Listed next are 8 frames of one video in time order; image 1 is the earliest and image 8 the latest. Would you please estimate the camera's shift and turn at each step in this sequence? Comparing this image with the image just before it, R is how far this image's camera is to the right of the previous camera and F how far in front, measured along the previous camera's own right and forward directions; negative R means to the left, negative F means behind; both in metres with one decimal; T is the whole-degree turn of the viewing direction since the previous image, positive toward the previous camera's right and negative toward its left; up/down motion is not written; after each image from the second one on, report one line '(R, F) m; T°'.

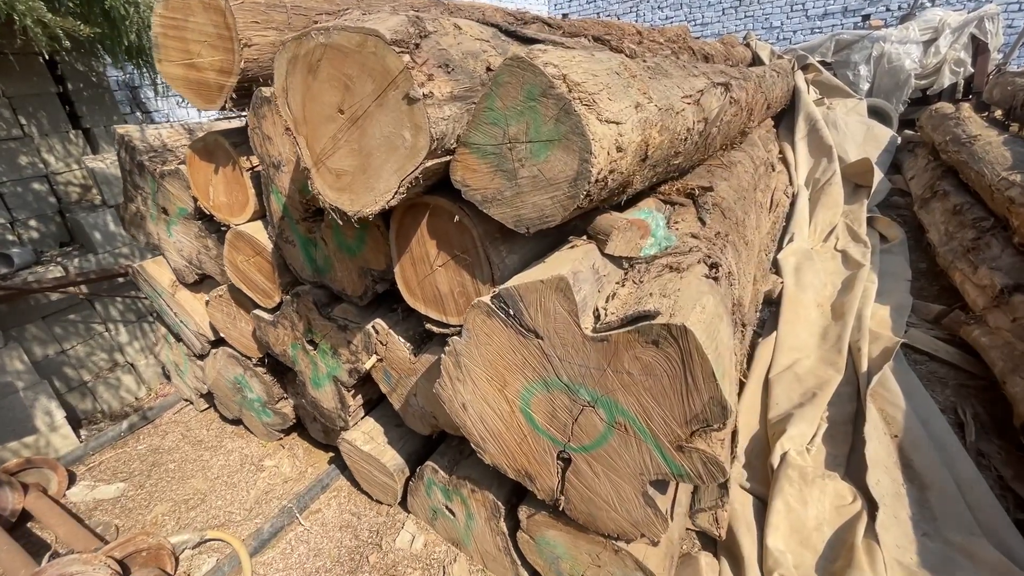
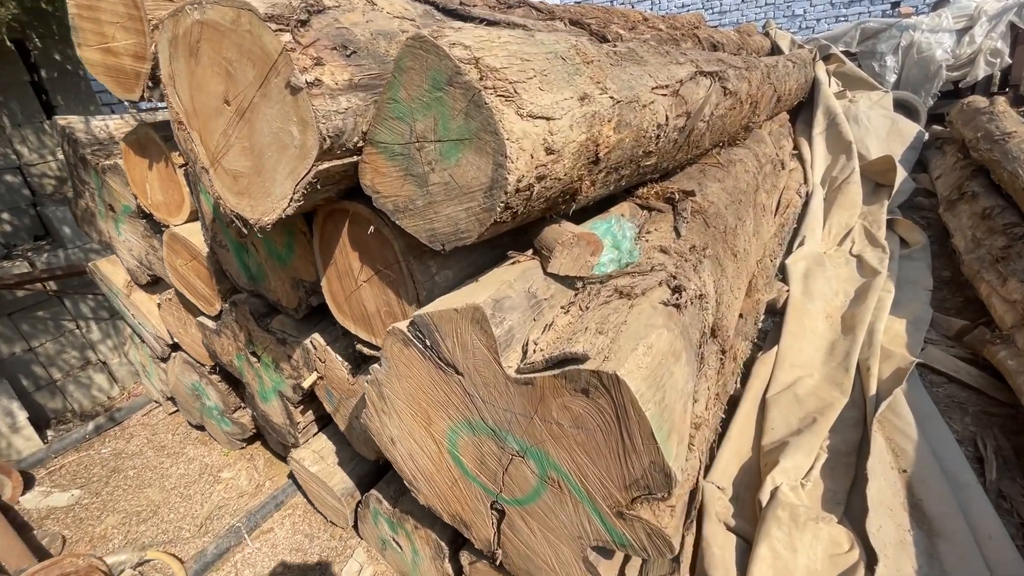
(+0.3, +0.2) m; -2°
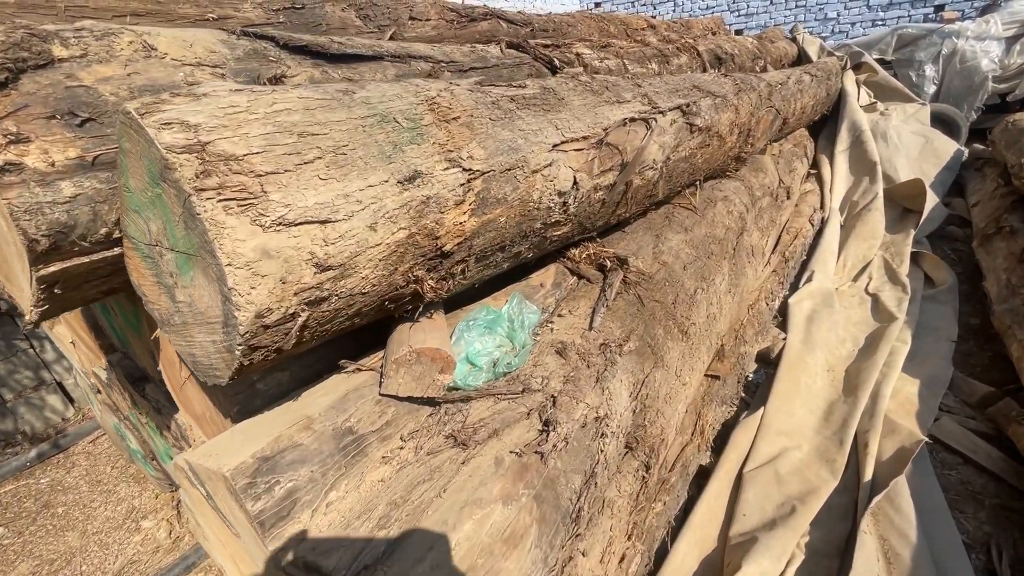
(+0.4, +0.3) m; -3°
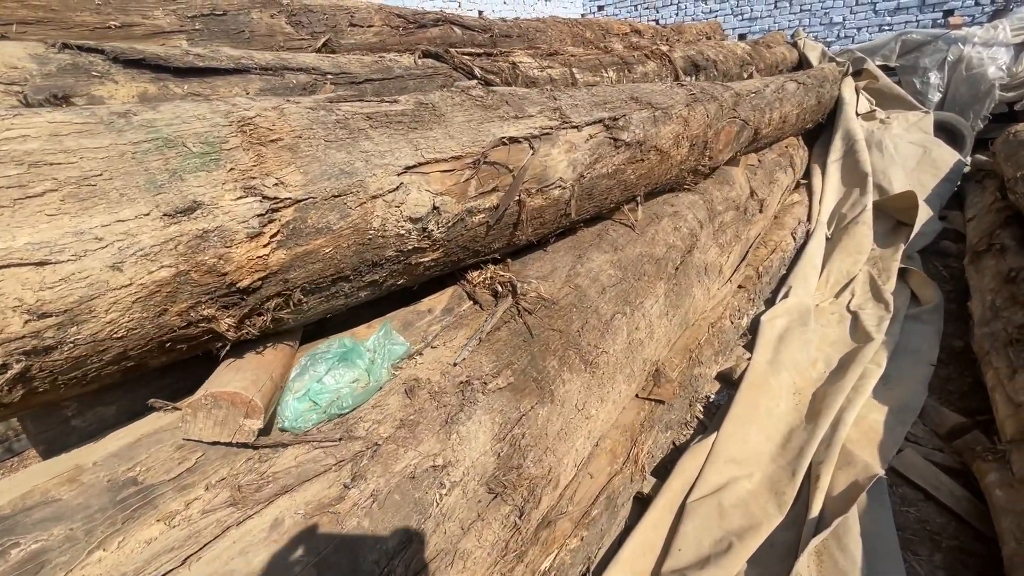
(+0.4, +0.1) m; -2°
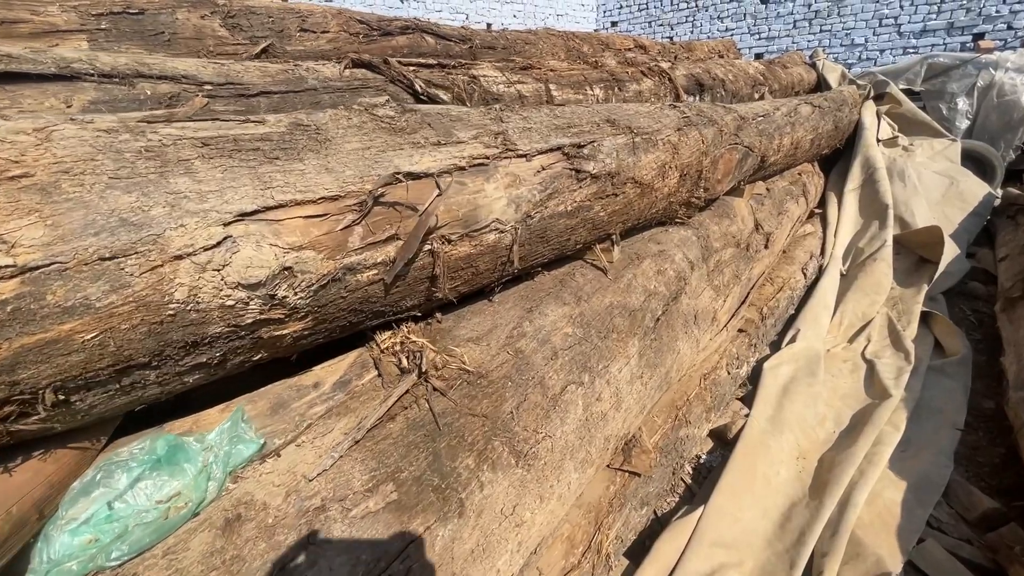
(+0.3, +0.3) m; -1°
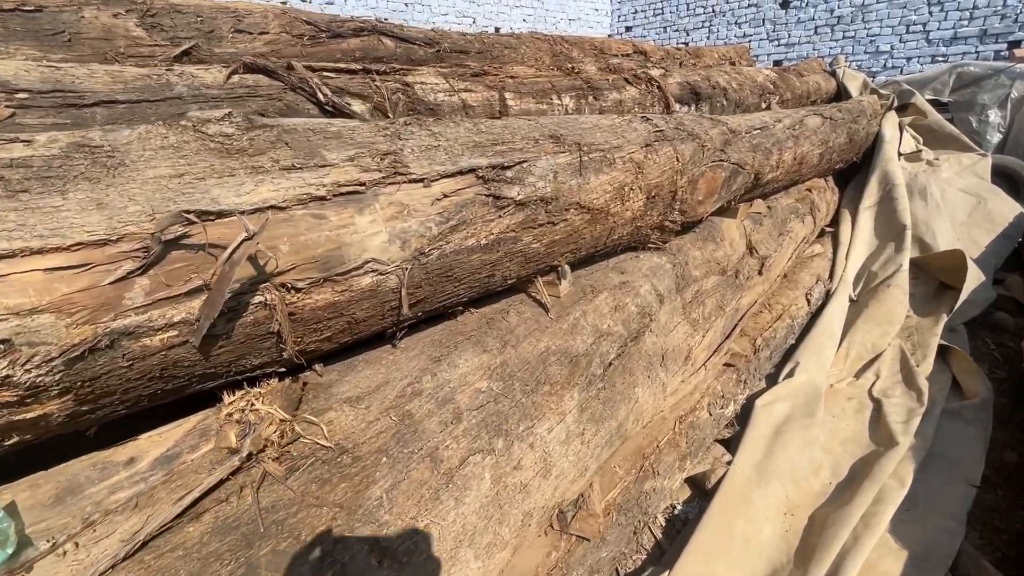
(+0.3, +0.3) m; -2°
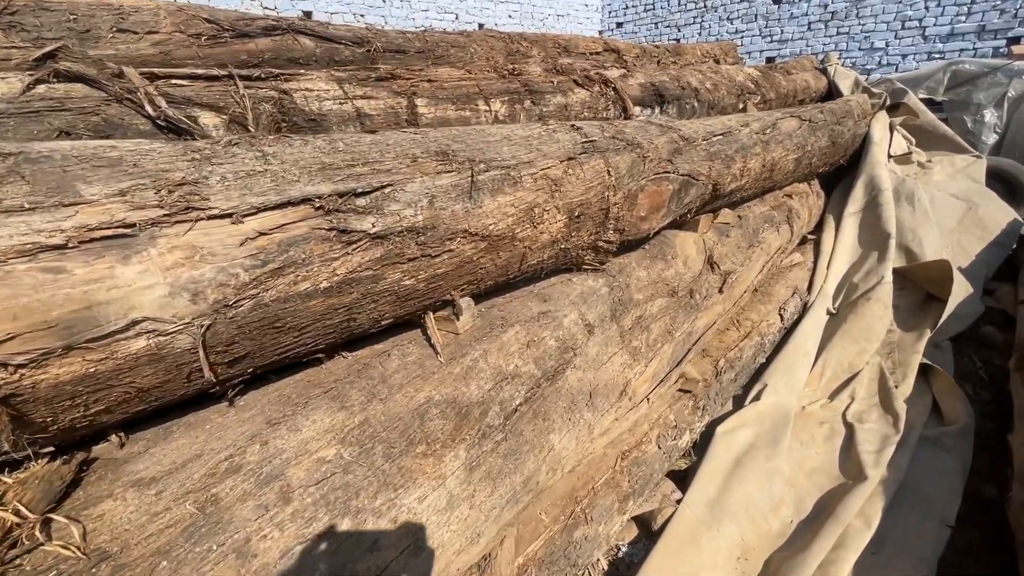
(+0.4, +0.2) m; 0°
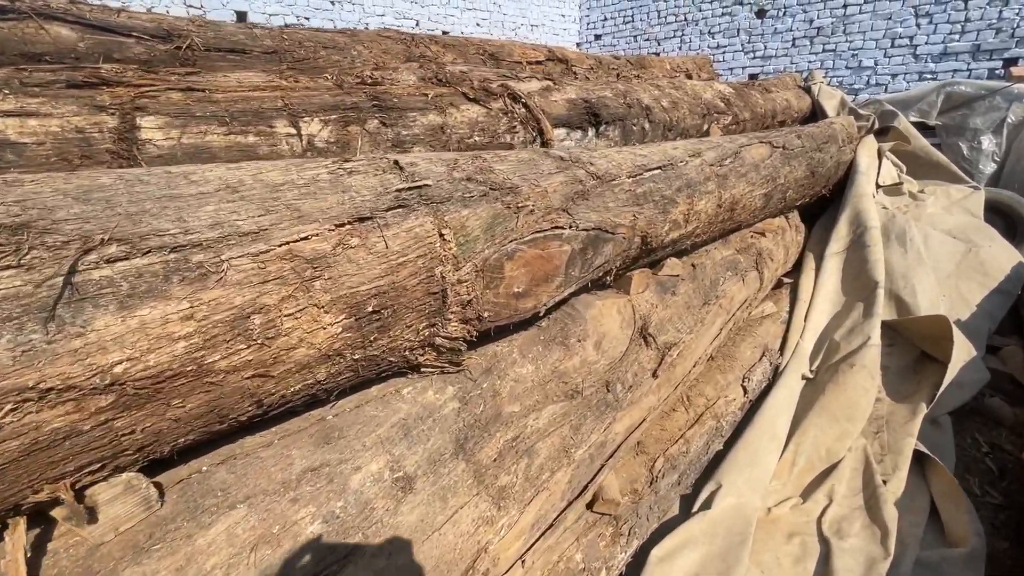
(+0.6, +0.7) m; +1°
